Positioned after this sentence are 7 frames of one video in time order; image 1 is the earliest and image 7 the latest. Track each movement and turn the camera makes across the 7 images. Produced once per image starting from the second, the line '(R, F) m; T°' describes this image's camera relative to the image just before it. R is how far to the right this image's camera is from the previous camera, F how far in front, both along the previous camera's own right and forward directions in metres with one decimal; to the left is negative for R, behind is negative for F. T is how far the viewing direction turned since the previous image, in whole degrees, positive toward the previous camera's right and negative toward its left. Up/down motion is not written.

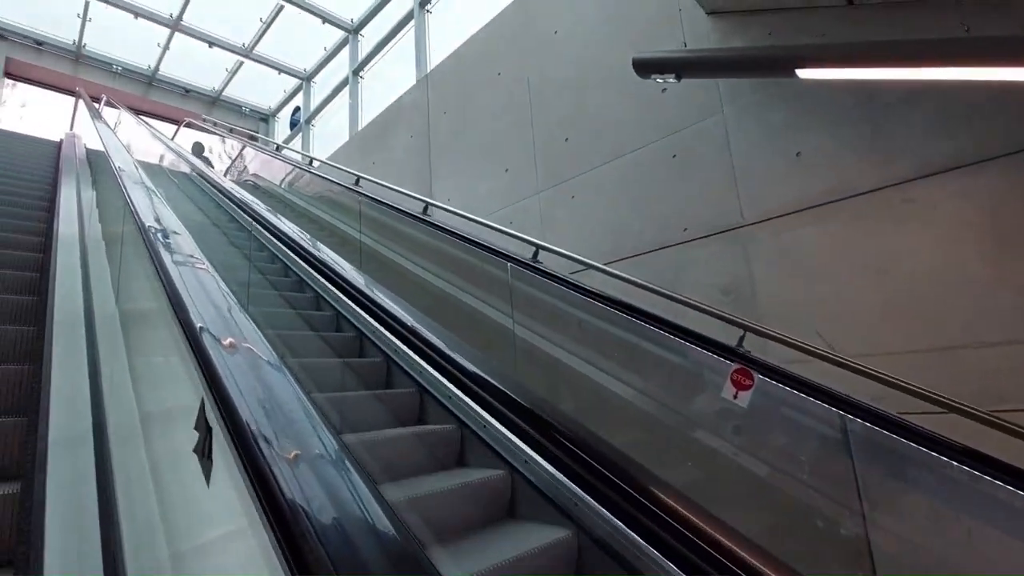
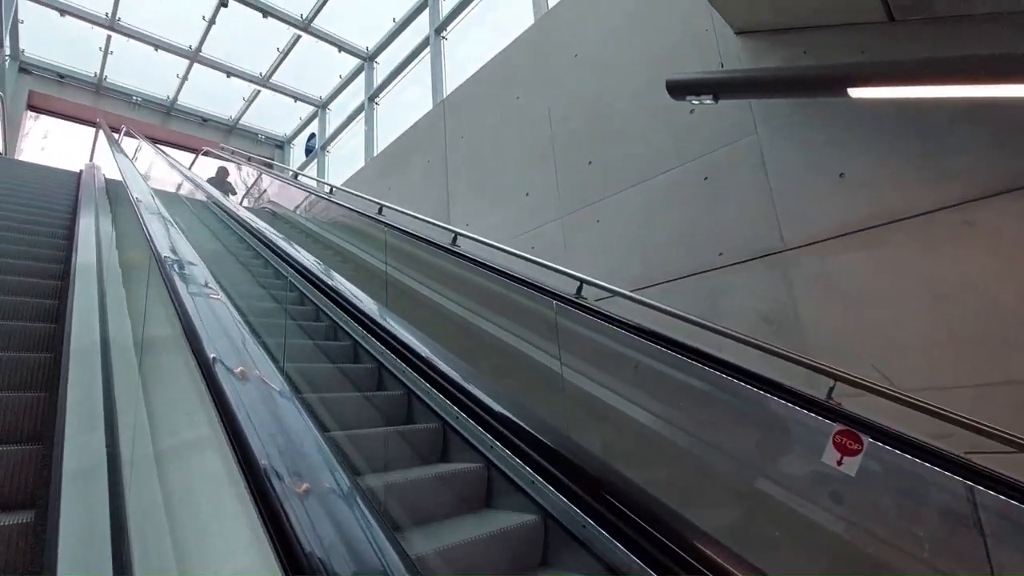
(-0.1, +0.1) m; -1°
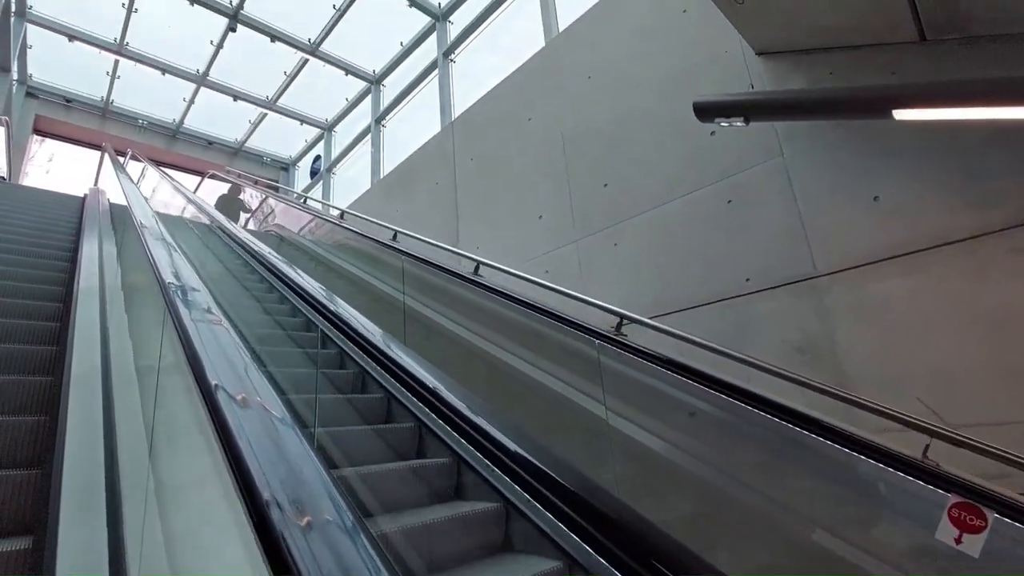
(-0.1, +0.1) m; 0°
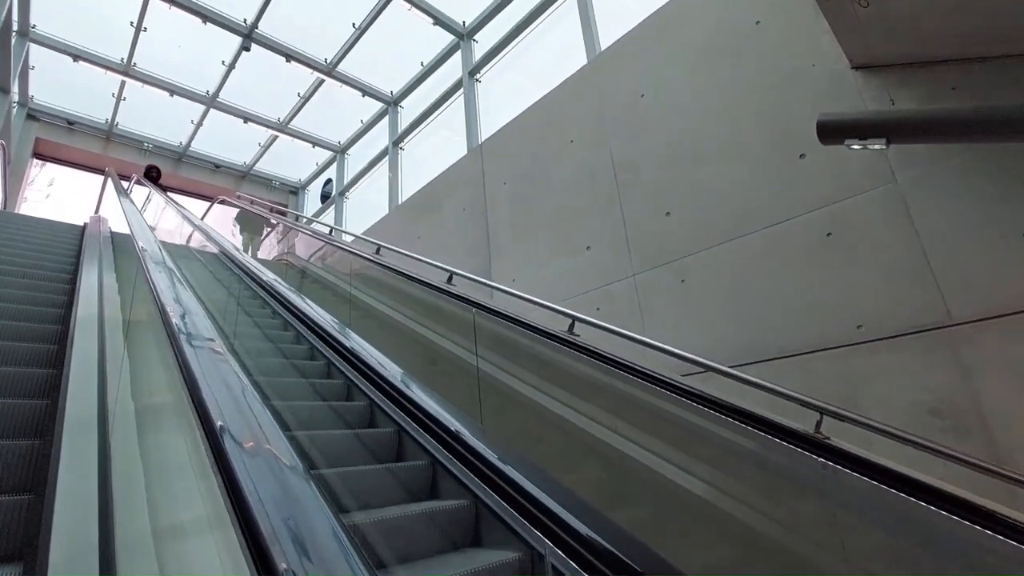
(-0.4, +0.5) m; 0°
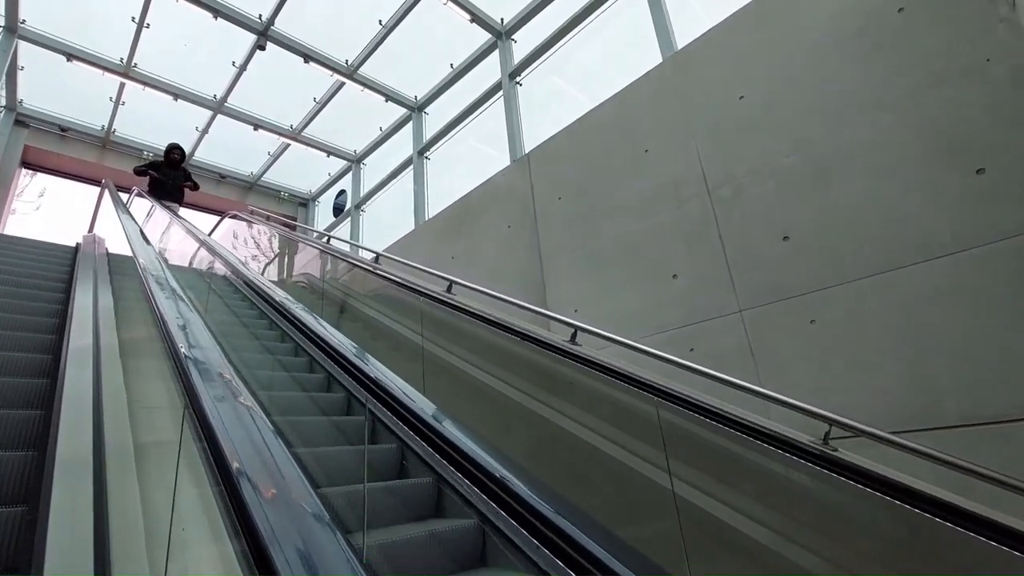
(-0.6, +0.7) m; +1°
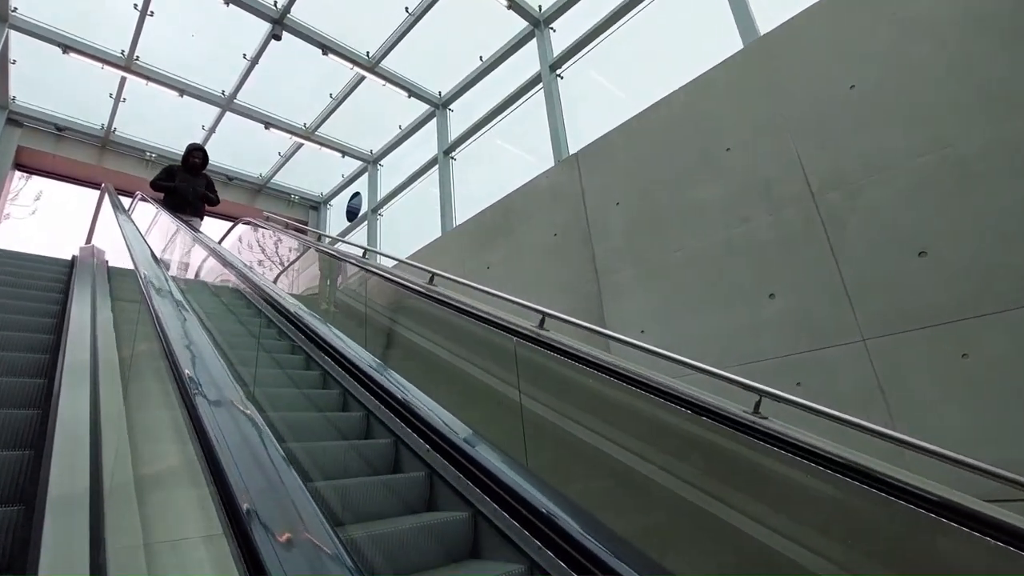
(-0.5, +0.5) m; 0°
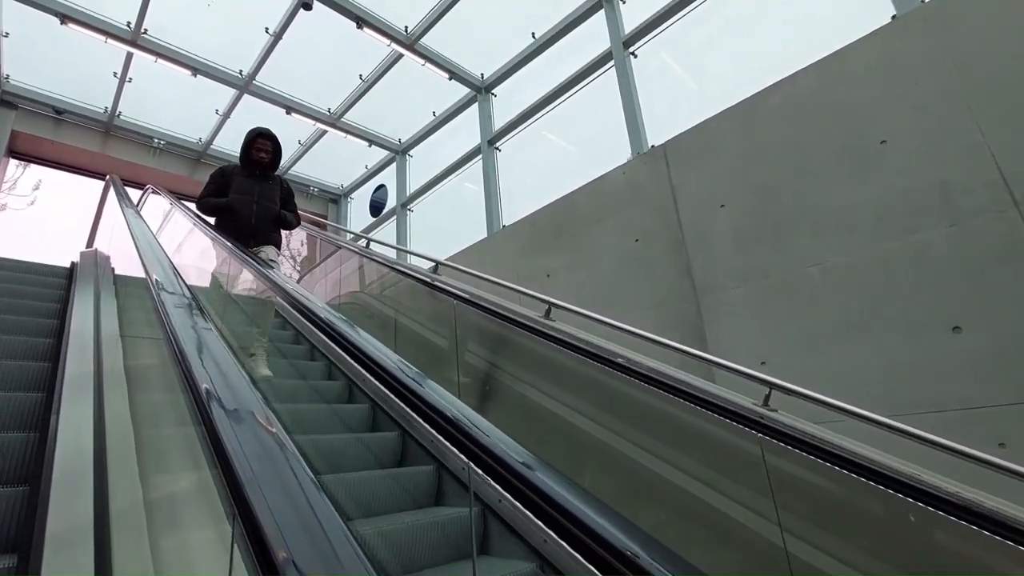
(-0.6, +0.7) m; 0°
